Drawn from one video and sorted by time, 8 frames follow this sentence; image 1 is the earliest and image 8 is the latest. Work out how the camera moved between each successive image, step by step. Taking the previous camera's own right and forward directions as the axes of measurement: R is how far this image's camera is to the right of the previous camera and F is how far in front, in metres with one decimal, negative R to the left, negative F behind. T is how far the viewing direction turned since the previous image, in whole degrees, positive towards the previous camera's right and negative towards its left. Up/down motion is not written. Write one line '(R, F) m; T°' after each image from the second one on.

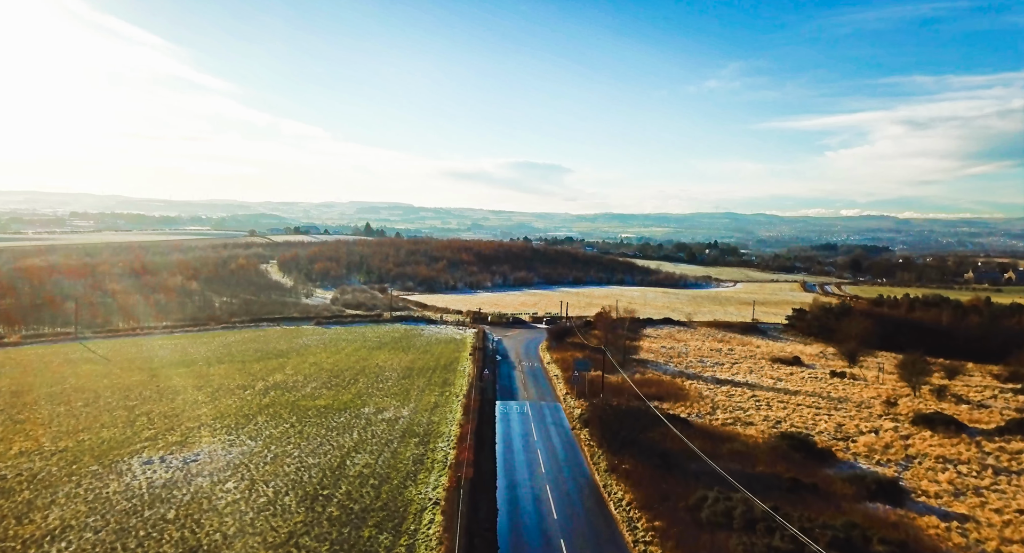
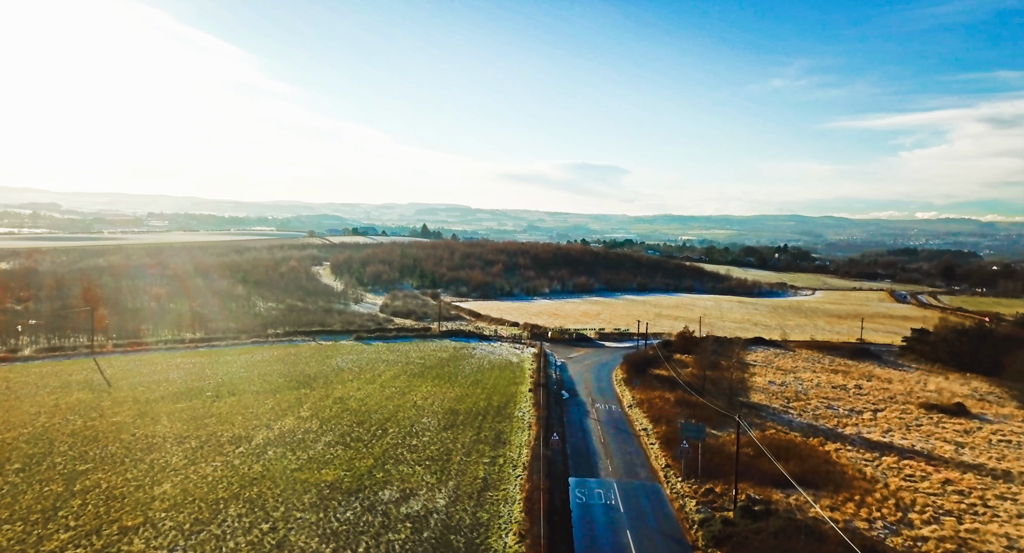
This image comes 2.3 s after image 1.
(-0.8, +6.8) m; -5°
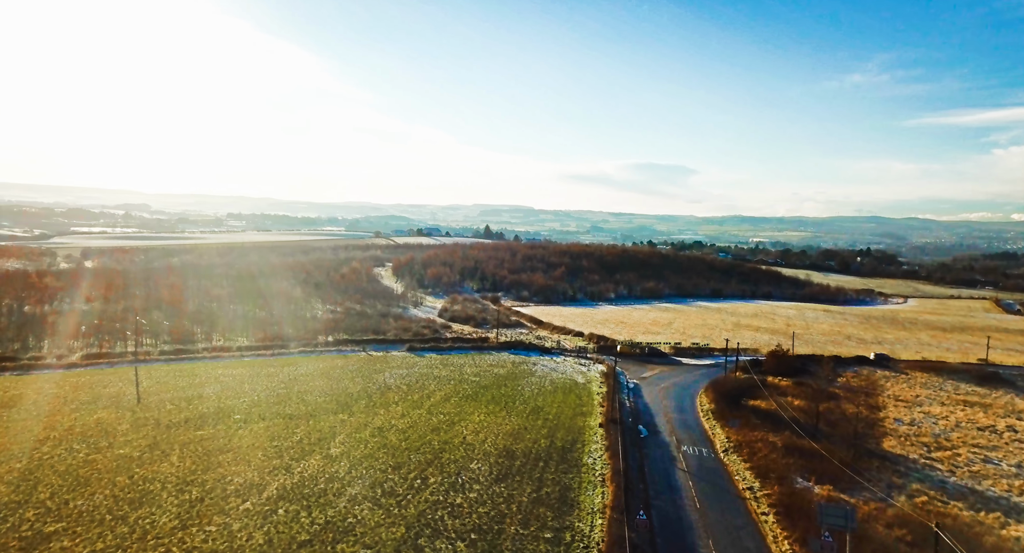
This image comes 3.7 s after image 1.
(-0.3, +4.2) m; -6°
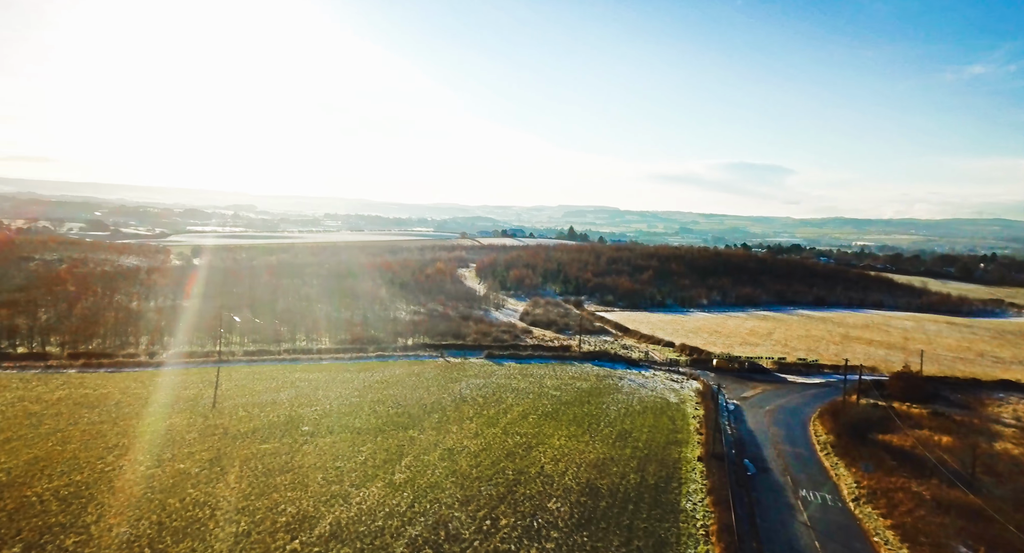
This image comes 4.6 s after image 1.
(-0.1, +2.5) m; -8°
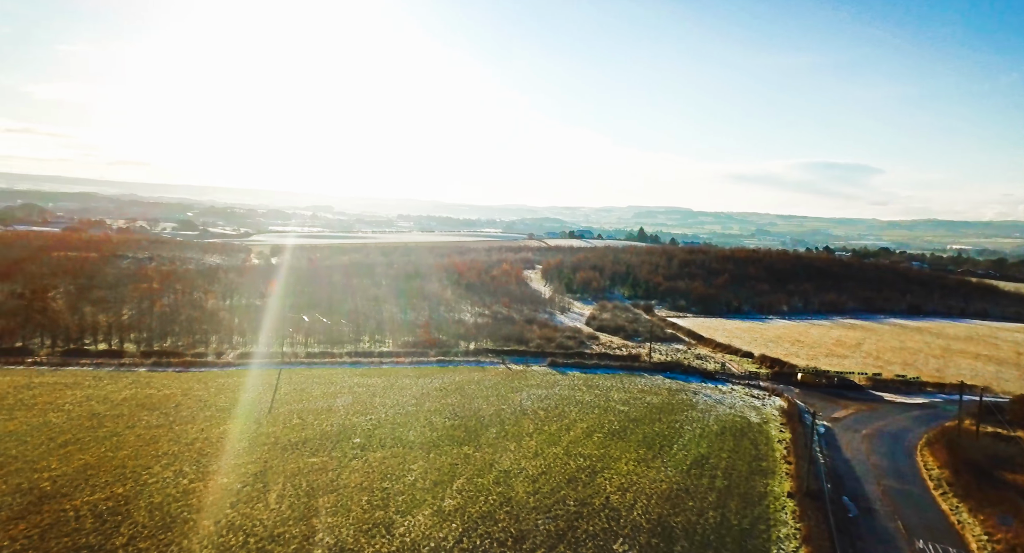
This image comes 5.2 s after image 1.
(+0.1, +1.8) m; -6°
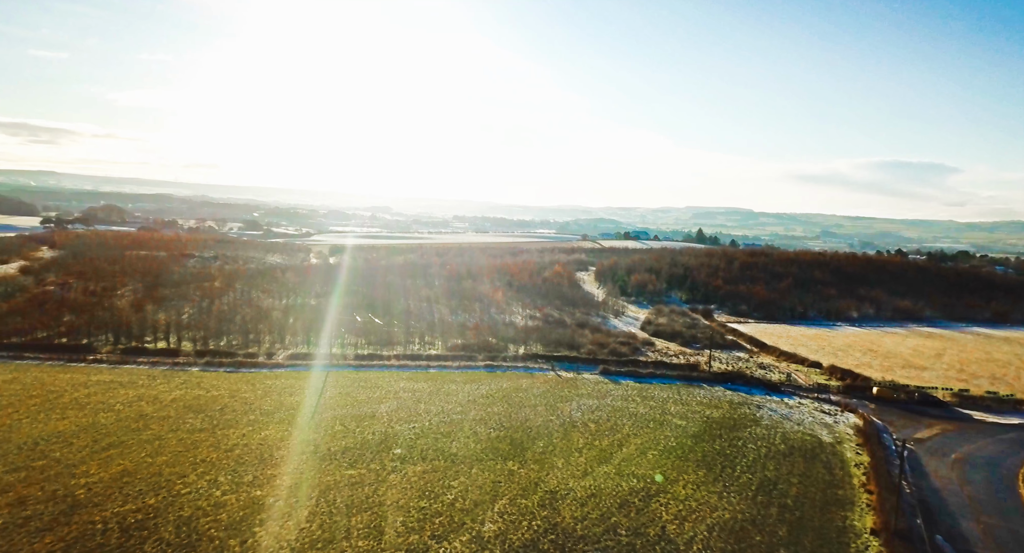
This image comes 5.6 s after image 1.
(+0.2, +1.3) m; -5°
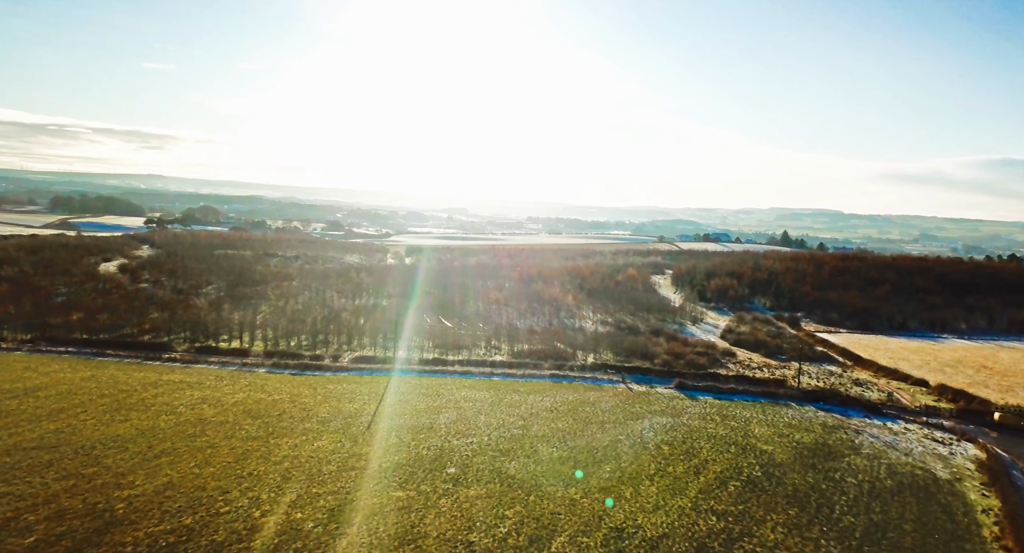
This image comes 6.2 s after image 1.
(+0.3, +1.8) m; -7°
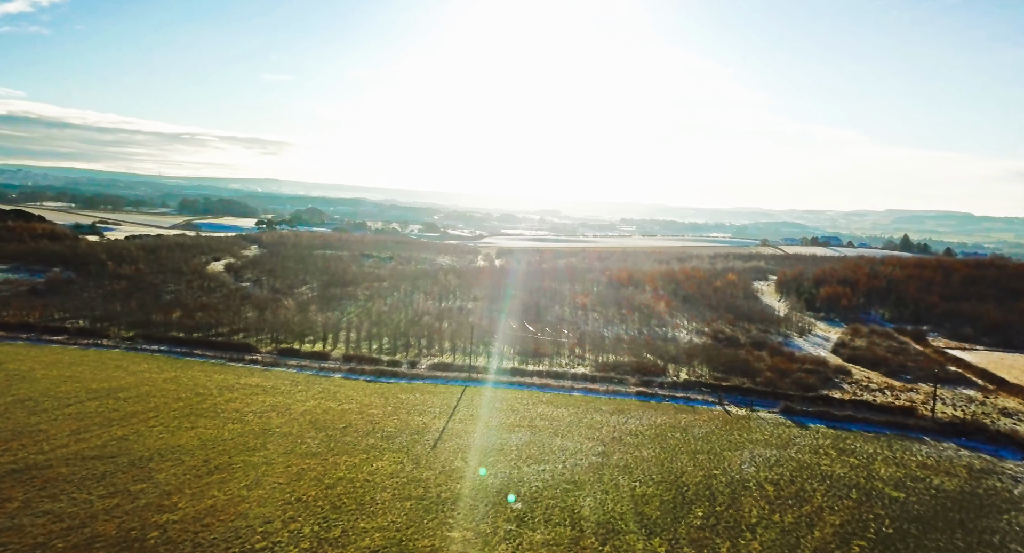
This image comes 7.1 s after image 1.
(+0.4, +2.4) m; -9°
